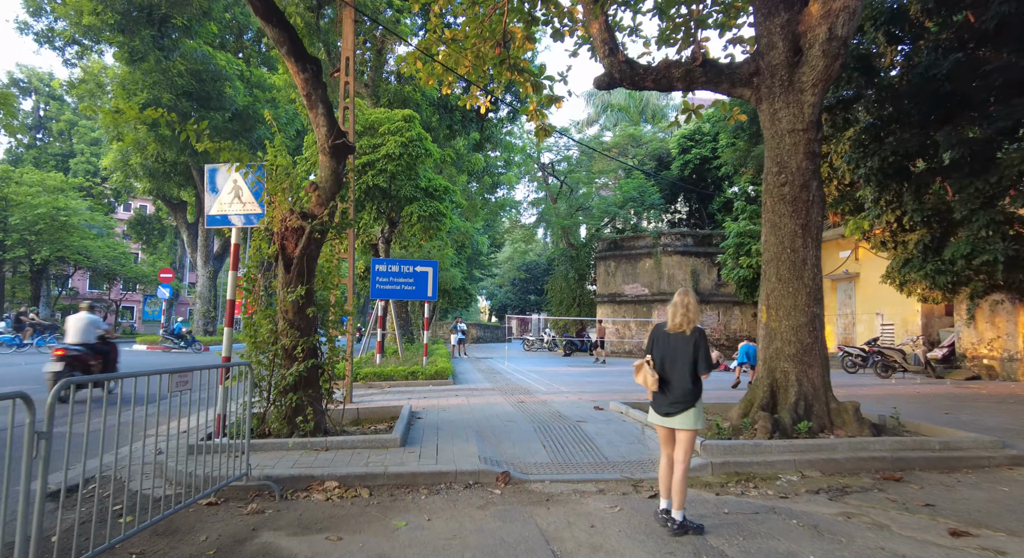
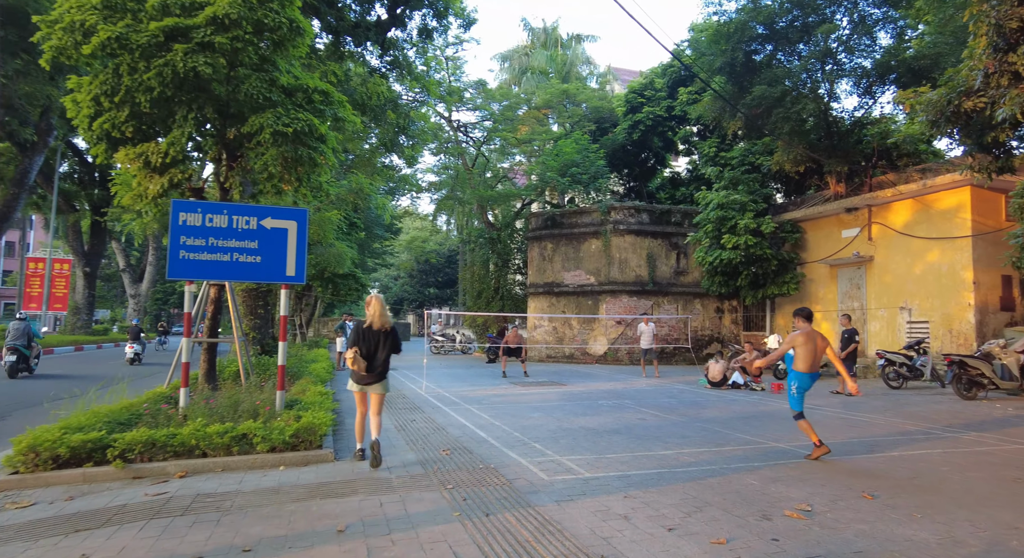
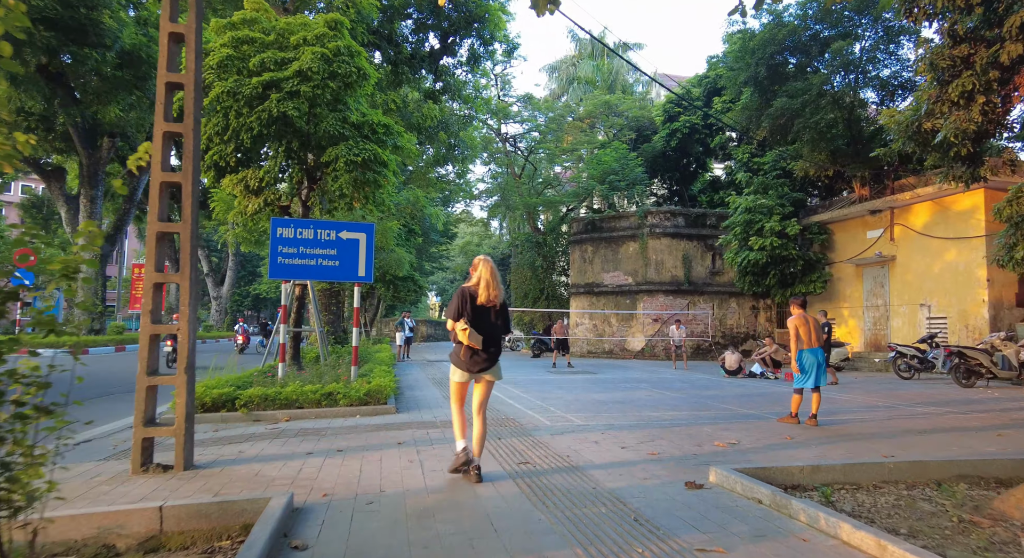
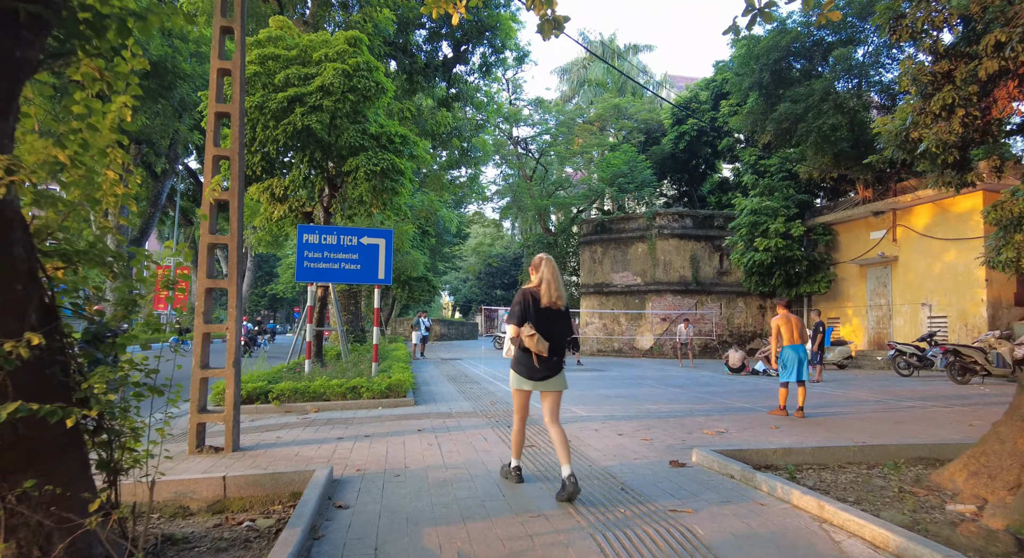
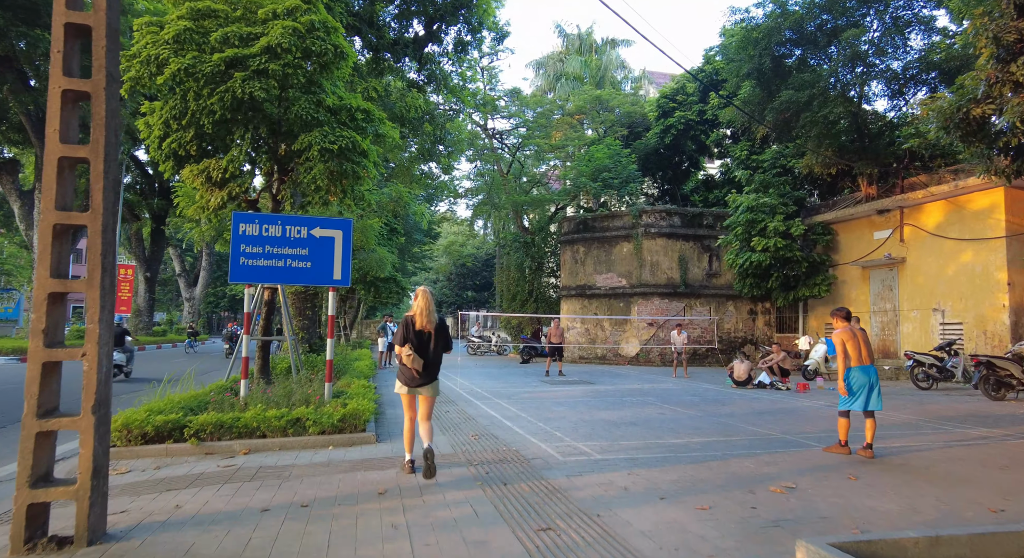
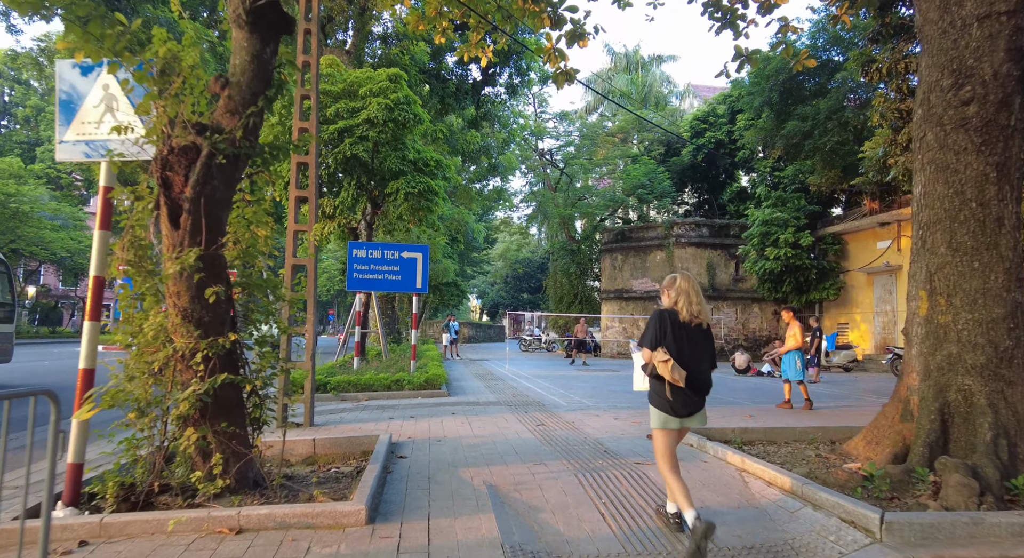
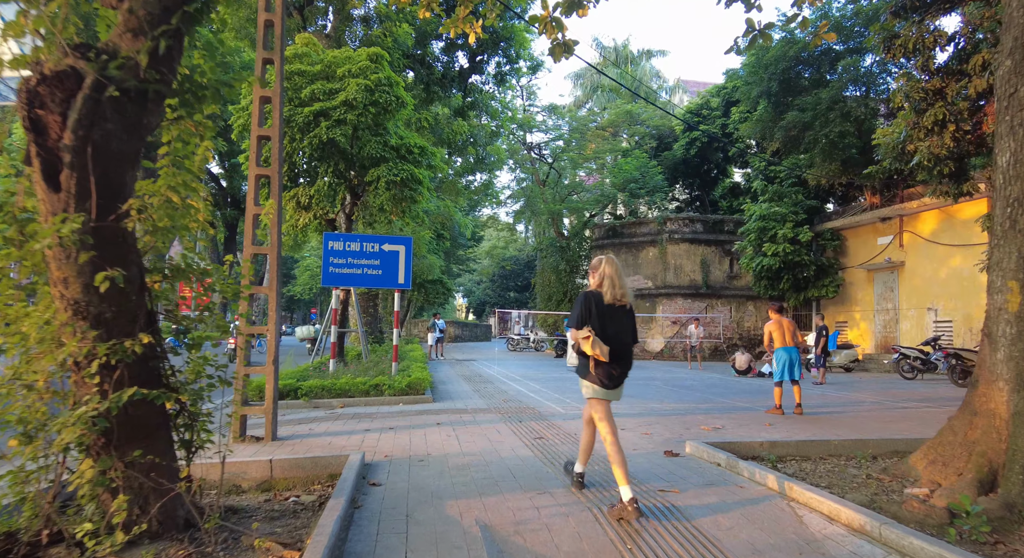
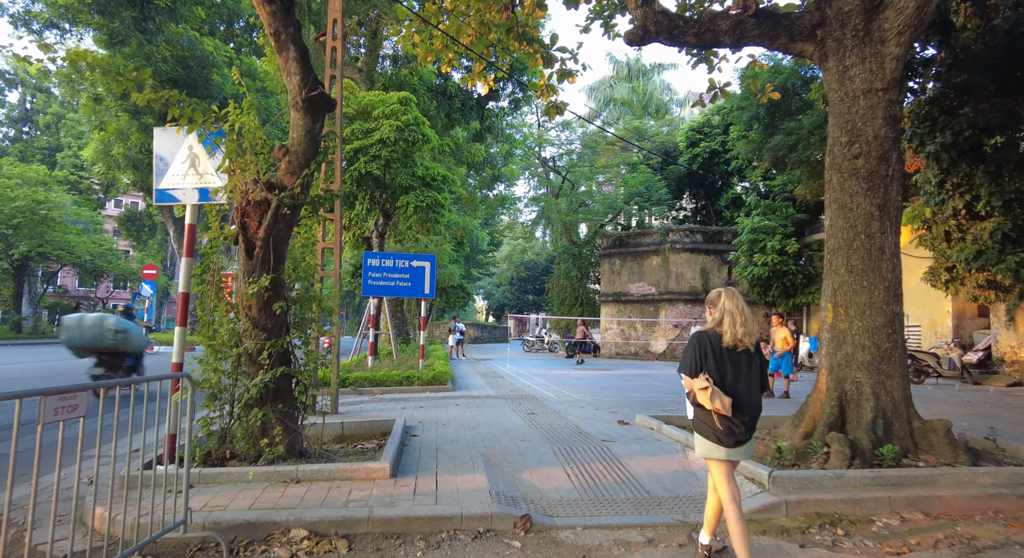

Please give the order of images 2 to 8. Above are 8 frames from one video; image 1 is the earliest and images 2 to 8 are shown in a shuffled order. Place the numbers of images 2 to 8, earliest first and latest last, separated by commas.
8, 6, 7, 4, 3, 5, 2
